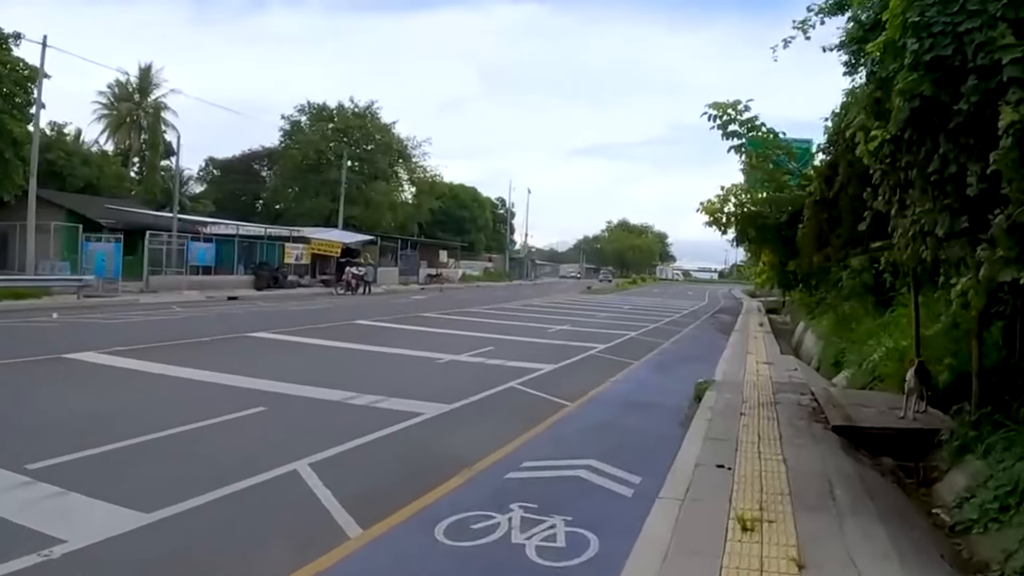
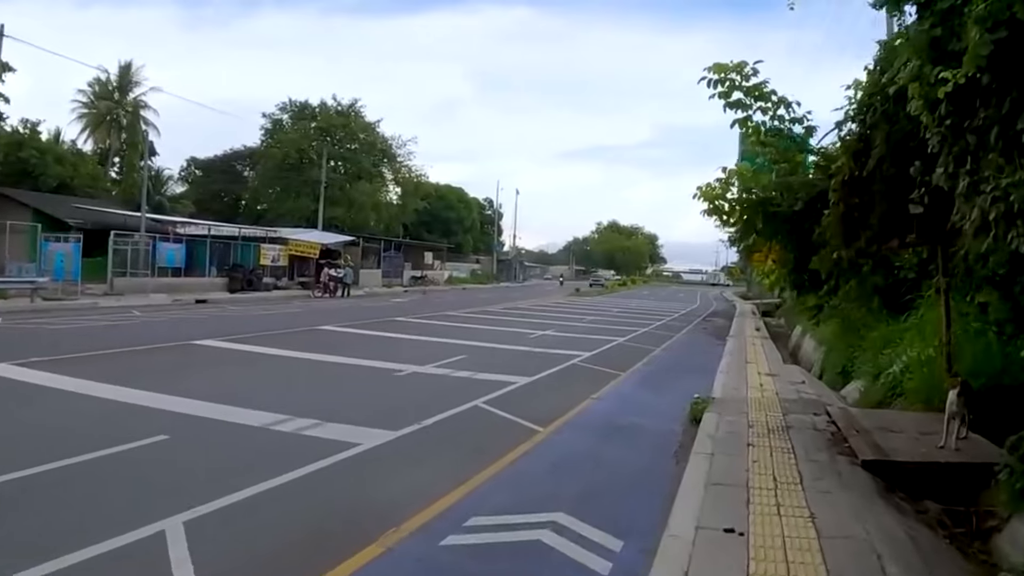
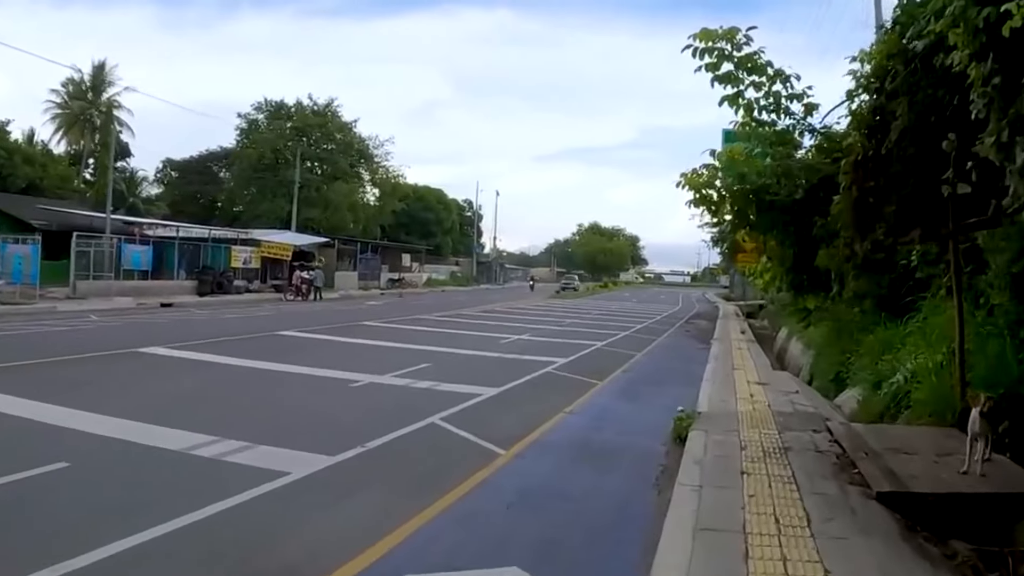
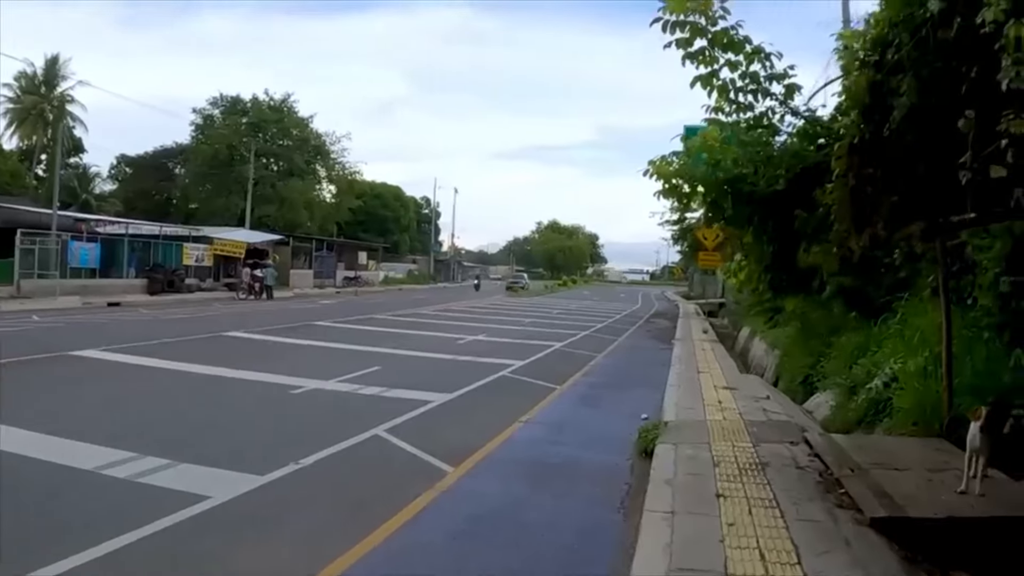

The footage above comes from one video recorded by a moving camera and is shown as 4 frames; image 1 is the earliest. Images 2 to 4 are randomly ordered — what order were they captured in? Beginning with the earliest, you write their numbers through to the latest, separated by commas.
2, 3, 4
